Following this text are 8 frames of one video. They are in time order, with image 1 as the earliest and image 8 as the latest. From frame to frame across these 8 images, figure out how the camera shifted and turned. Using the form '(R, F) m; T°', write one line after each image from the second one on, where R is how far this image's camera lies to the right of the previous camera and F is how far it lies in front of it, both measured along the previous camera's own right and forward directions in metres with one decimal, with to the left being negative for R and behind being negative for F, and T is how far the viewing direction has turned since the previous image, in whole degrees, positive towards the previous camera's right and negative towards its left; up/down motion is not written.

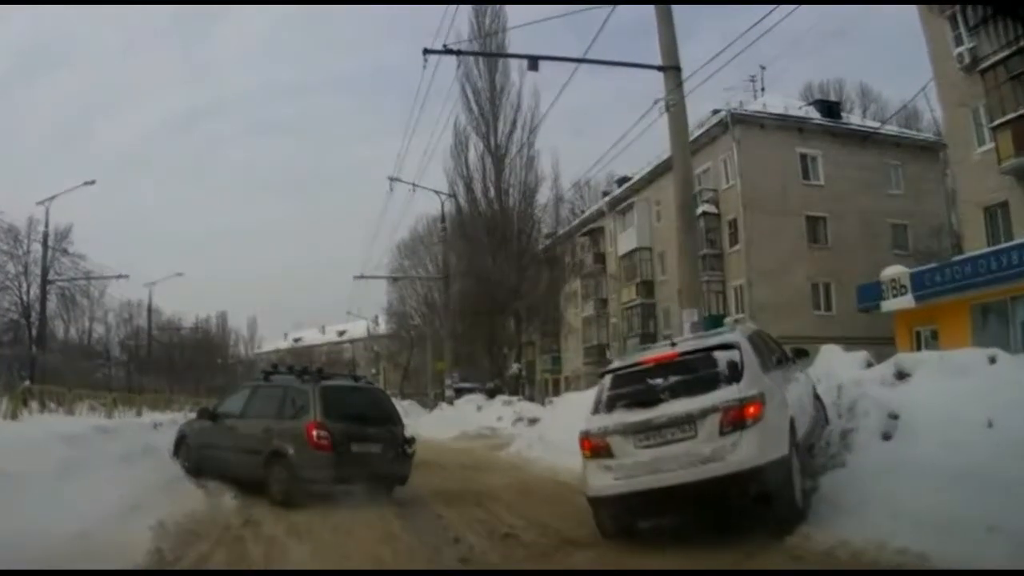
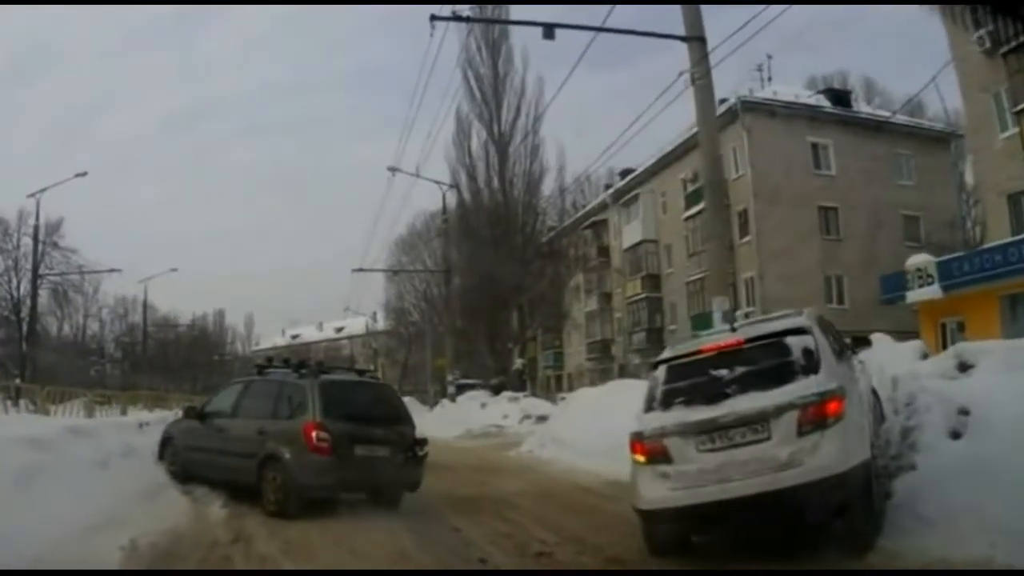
(-0.2, +1.1) m; 0°
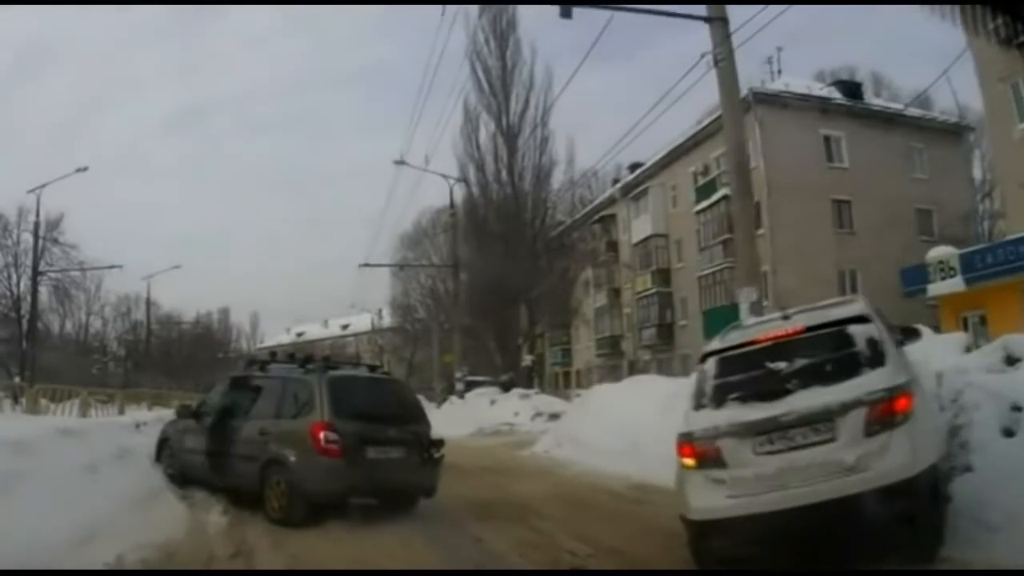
(-0.1, +0.6) m; 0°
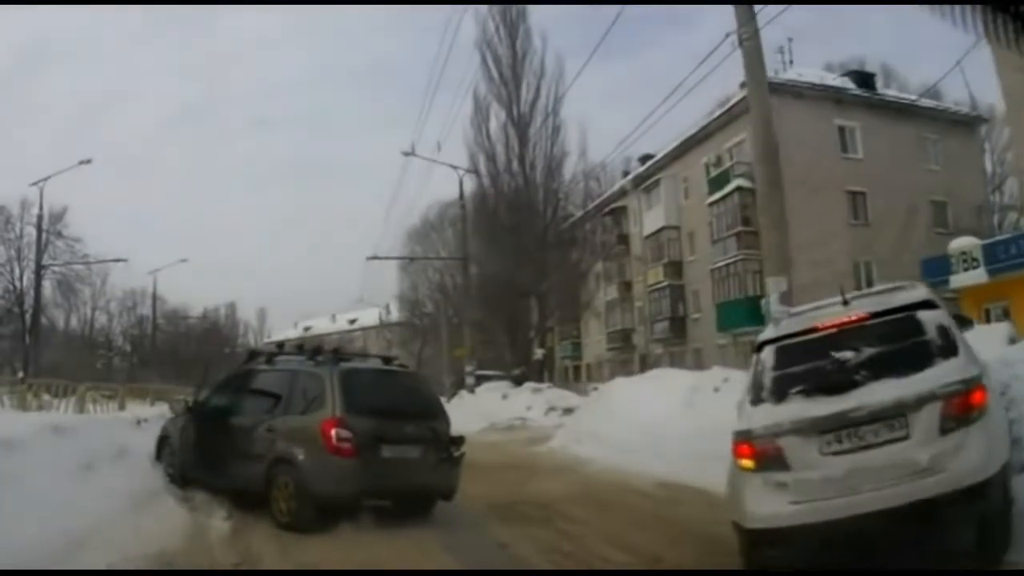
(-0.1, +0.5) m; 0°
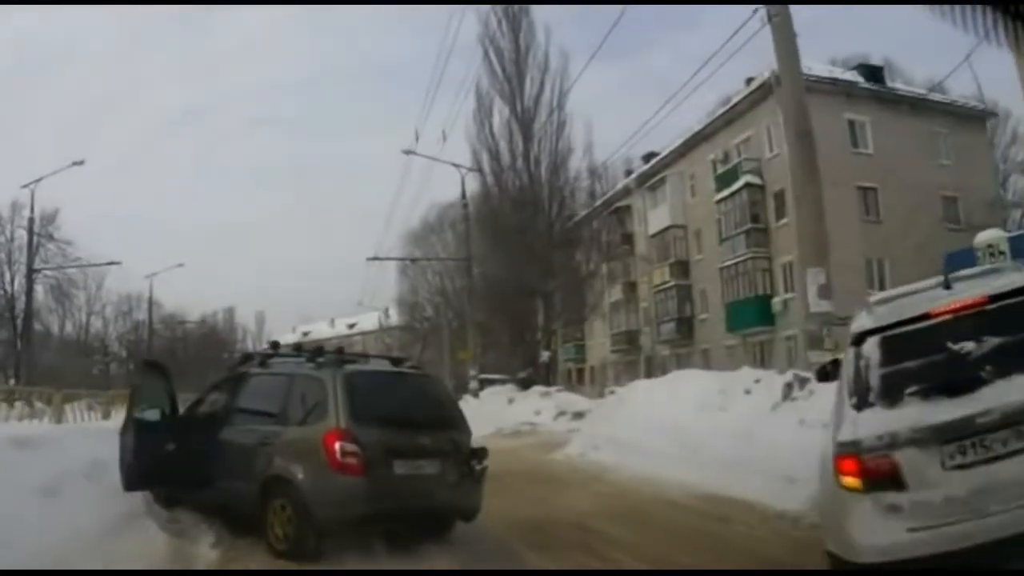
(-0.2, +0.8) m; 0°
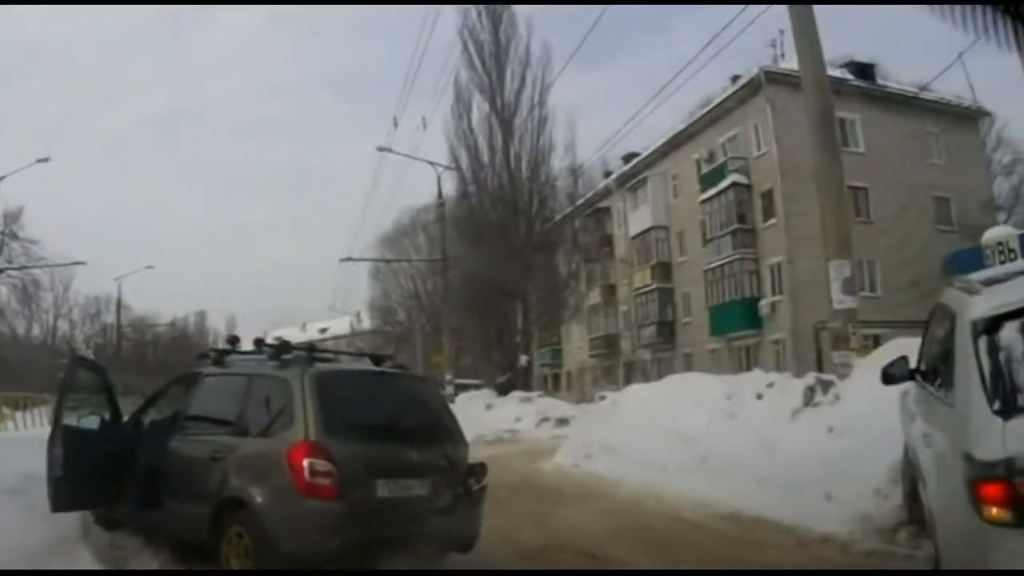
(-0.2, +1.0) m; +2°
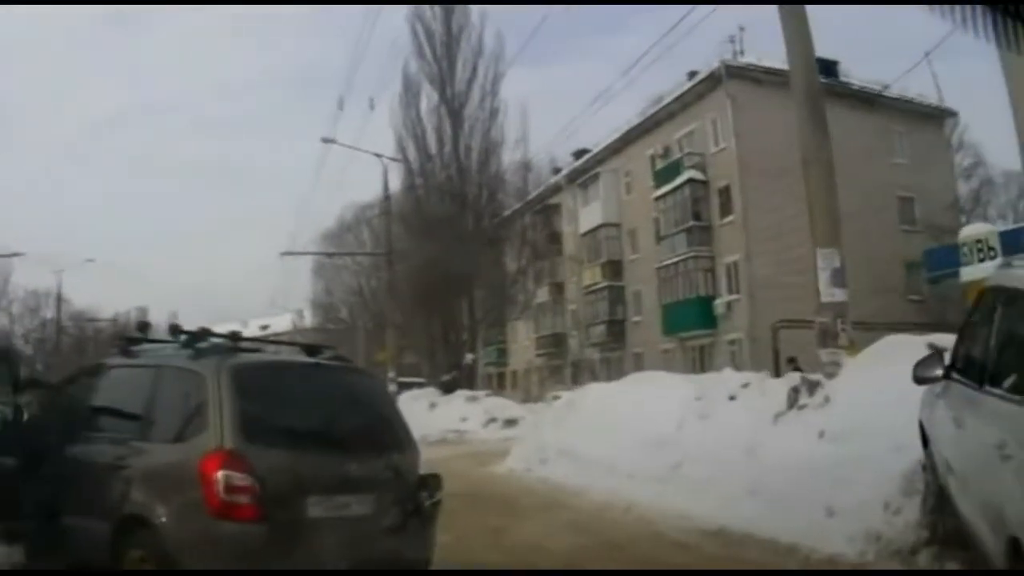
(-0.1, +1.0) m; +3°
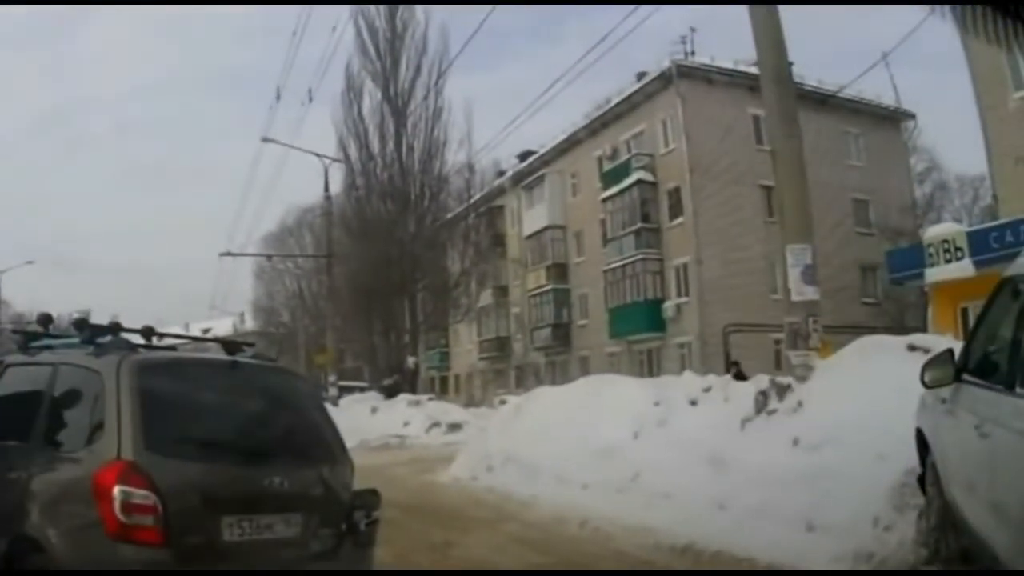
(-0.1, +0.6) m; +3°
